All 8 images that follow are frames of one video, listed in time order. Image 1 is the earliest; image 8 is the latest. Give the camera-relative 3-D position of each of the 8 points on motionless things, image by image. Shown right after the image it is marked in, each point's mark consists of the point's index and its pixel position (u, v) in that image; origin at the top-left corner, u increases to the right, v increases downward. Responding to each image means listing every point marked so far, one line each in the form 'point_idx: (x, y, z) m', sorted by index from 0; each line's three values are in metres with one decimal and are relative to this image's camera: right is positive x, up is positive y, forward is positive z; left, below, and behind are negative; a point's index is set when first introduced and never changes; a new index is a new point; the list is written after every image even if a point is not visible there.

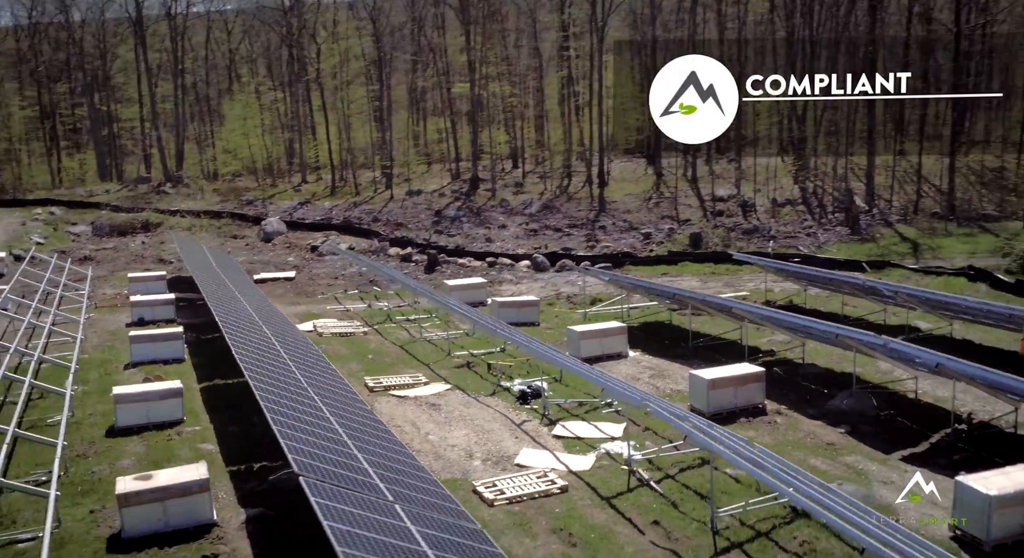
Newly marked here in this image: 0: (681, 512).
0: (+2.7, -3.7, +15.1) m
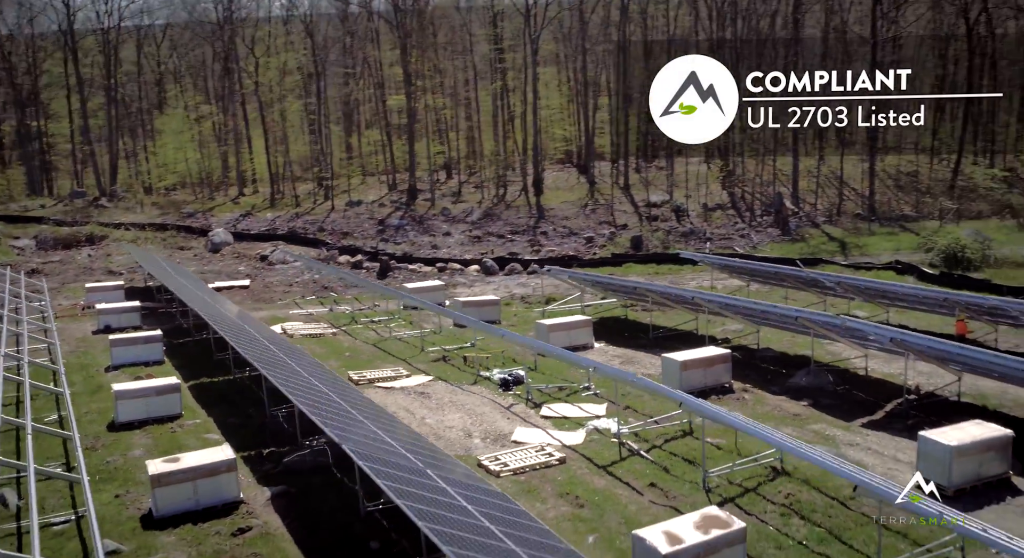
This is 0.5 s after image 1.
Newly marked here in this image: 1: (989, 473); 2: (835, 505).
0: (+2.8, -3.4, +16.3) m
1: (+8.0, -3.3, +15.8) m
2: (+5.1, -3.6, +15.0) m
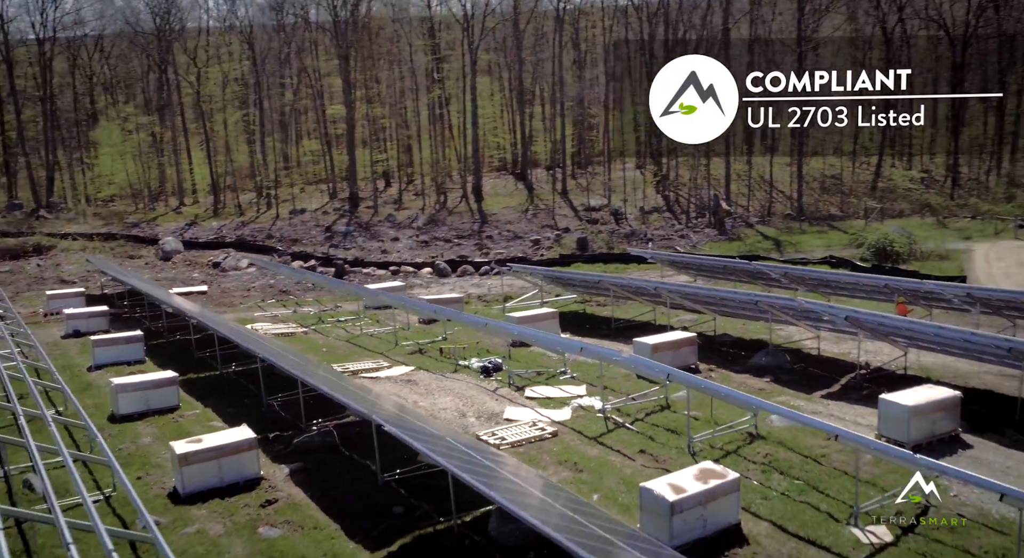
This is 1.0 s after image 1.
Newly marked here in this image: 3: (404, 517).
0: (+2.8, -3.1, +17.6) m
1: (+8.0, -2.8, +17.5) m
2: (+5.2, -3.2, +16.5) m
3: (-1.6, -3.6, +14.1) m
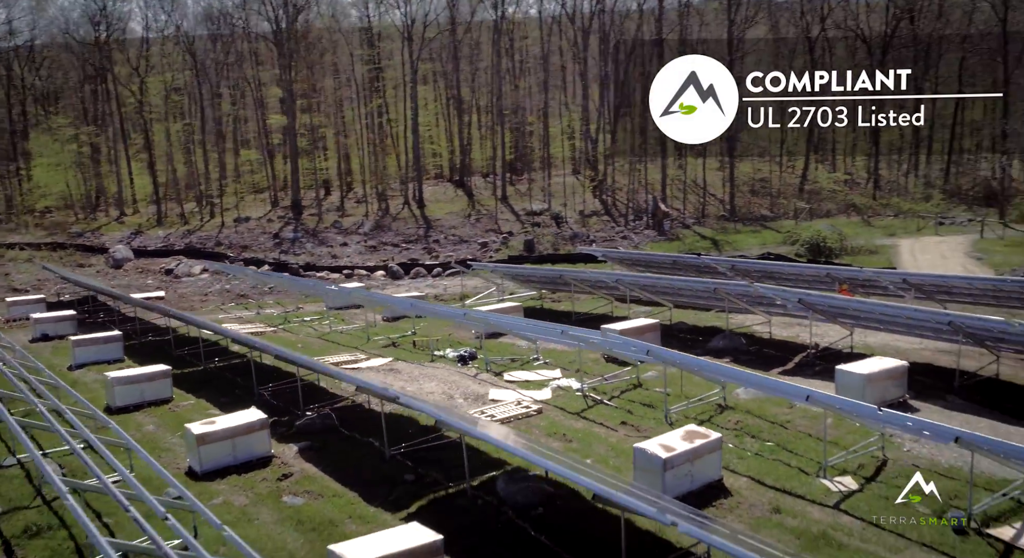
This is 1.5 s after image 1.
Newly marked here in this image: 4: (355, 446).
0: (+2.5, -2.8, +19.0) m
1: (+7.8, -2.4, +19.3) m
2: (+5.1, -2.8, +18.0) m
3: (-1.5, -3.3, +15.1) m
4: (-2.8, -3.0, +16.7) m
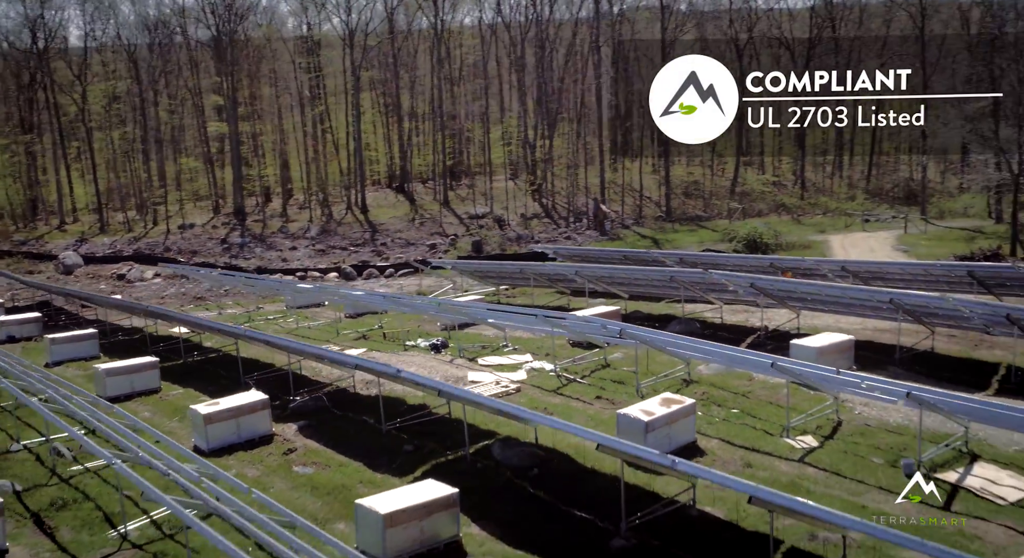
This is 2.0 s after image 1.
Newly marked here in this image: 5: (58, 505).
0: (+2.1, -2.4, +20.3) m
1: (+7.3, -2.0, +21.0) m
2: (+4.7, -2.4, +19.5) m
3: (-1.6, -3.0, +16.1) m
4: (-3.0, -2.7, +17.7) m
5: (-6.7, -3.4, +14.0) m
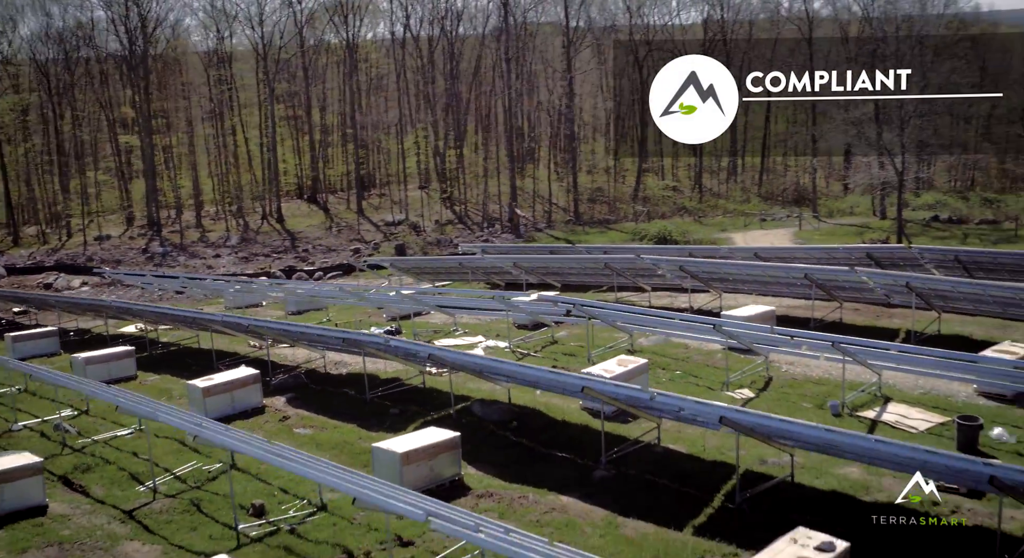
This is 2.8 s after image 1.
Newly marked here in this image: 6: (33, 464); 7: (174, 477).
0: (+1.2, -2.0, +22.3) m
1: (+6.3, -1.4, +23.5) m
2: (+3.9, -1.9, +21.8) m
3: (-2.1, -2.6, +17.7) m
4: (-3.6, -2.4, +19.1) m
5: (-6.9, -3.0, +15.0) m
6: (-6.9, -2.7, +13.6) m
7: (-5.3, -3.1, +14.6) m
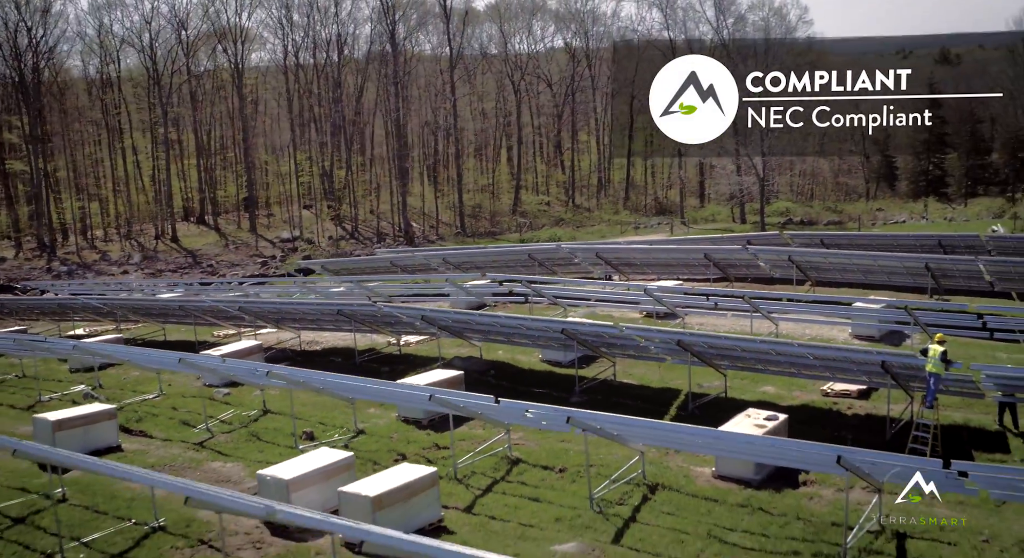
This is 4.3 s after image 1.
0: (0.0, -1.5, +25.6) m
1: (+4.8, -0.8, +27.6) m
2: (+2.6, -1.3, +25.5) m
3: (-2.6, -2.0, +20.6) m
4: (-4.4, -1.9, +21.7) m
5: (-6.9, -2.6, +17.2) m
6: (-6.8, -2.2, +15.8) m
7: (-5.3, -2.6, +17.1) m
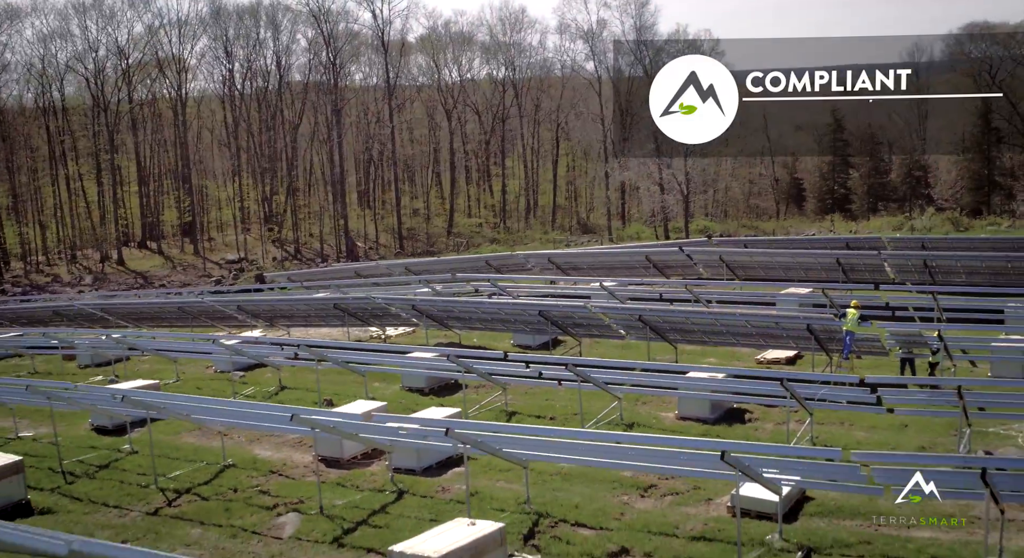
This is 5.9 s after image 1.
0: (-1.0, -1.5, +28.5) m
1: (+3.6, -0.8, +30.9) m
2: (+1.7, -1.2, +28.6) m
3: (-3.1, -1.9, +23.2) m
4: (-5.0, -1.9, +24.2) m
5: (-7.2, -2.5, +19.4) m
6: (-6.9, -2.0, +18.1) m
7: (-5.5, -2.4, +19.5) m
